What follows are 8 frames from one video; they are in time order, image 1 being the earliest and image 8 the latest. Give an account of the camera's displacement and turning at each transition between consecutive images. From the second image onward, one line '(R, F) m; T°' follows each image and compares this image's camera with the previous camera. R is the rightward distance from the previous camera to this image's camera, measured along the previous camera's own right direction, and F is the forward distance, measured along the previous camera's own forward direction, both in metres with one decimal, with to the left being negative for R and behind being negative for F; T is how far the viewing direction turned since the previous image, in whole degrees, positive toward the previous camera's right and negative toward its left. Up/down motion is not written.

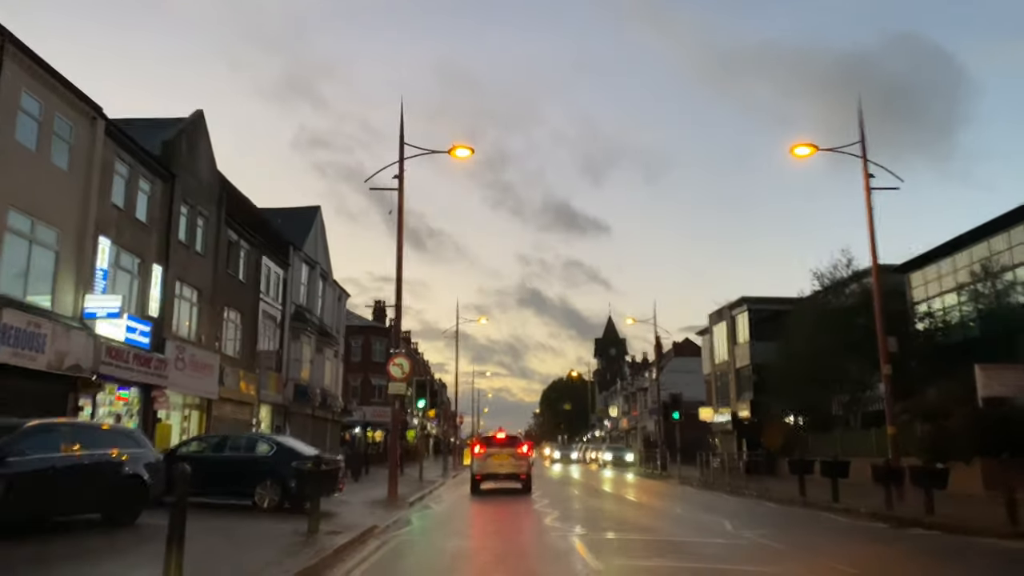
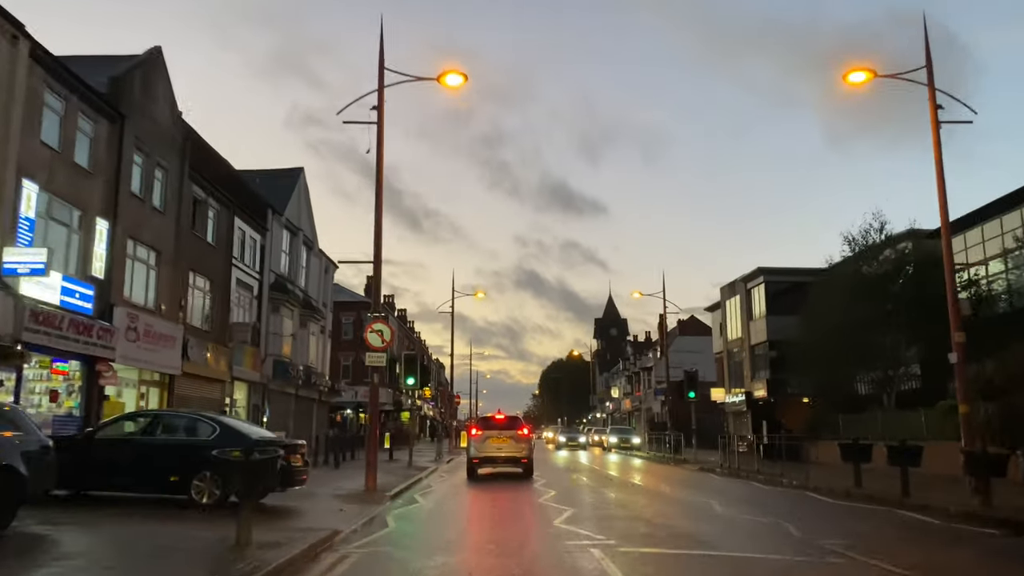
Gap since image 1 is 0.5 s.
(-0.1, +3.1) m; 0°
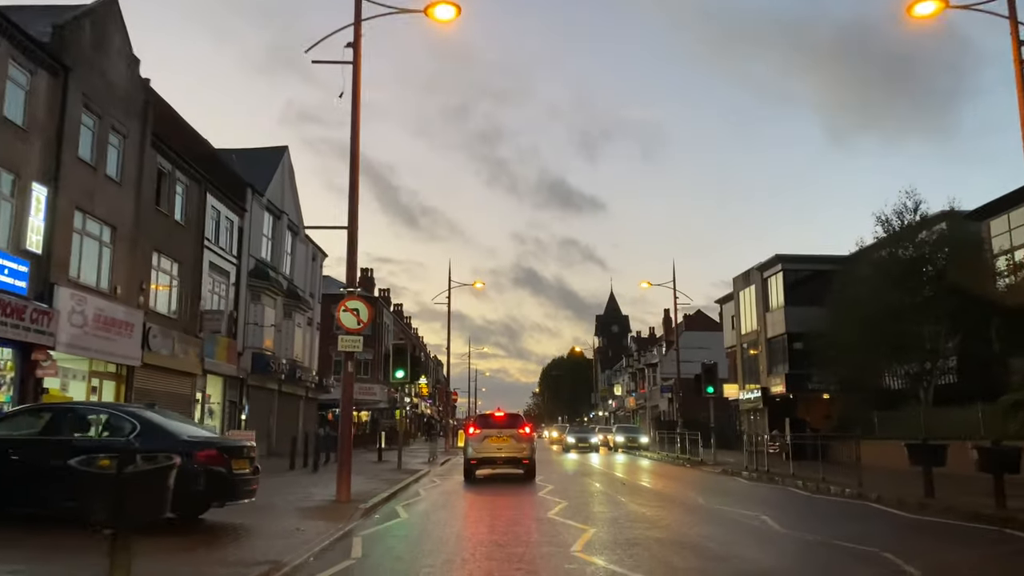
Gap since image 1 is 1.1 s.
(0.0, +2.7) m; 0°
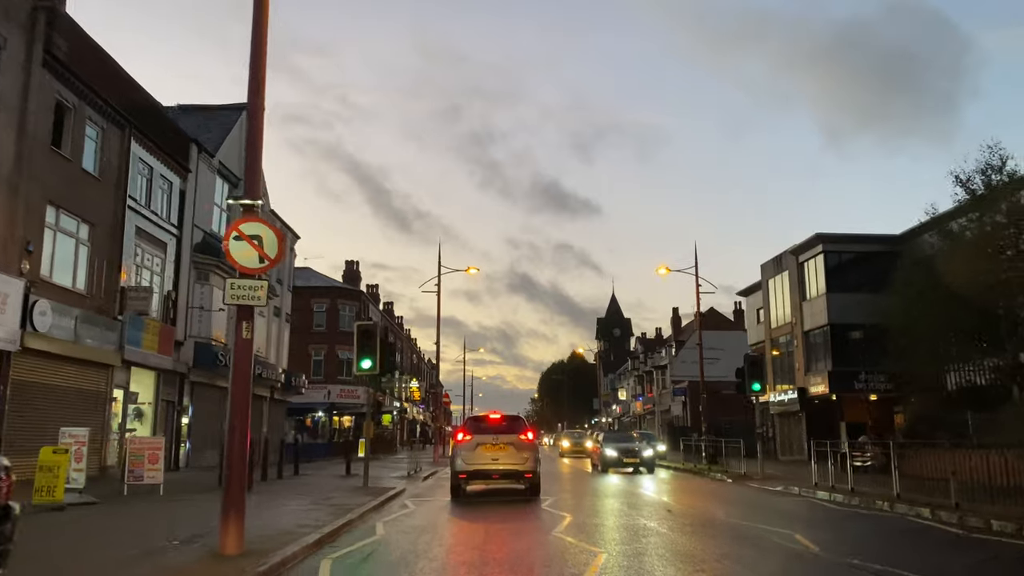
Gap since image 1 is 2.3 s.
(-0.1, +5.2) m; 0°
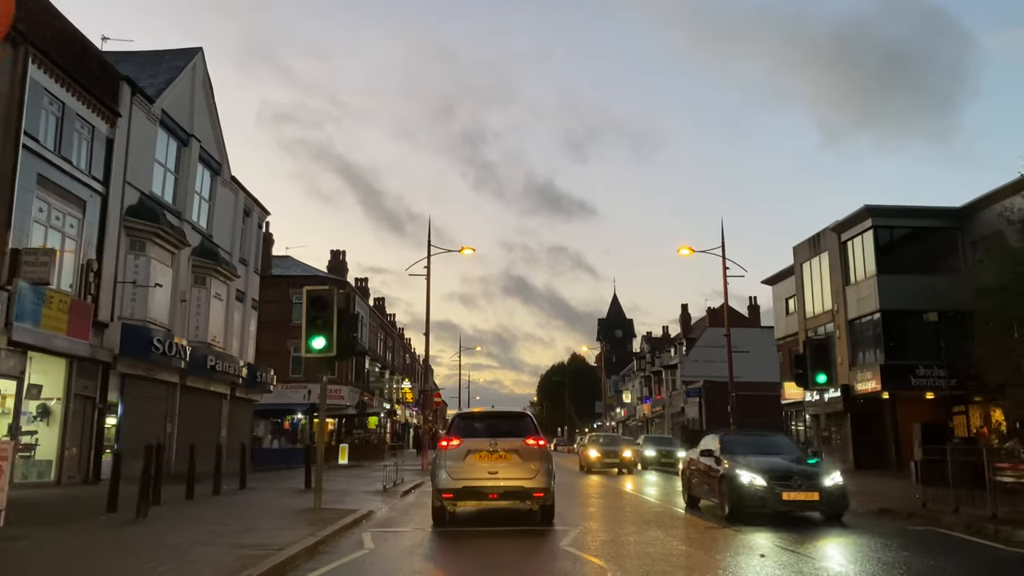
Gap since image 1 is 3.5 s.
(-0.1, +4.6) m; 0°
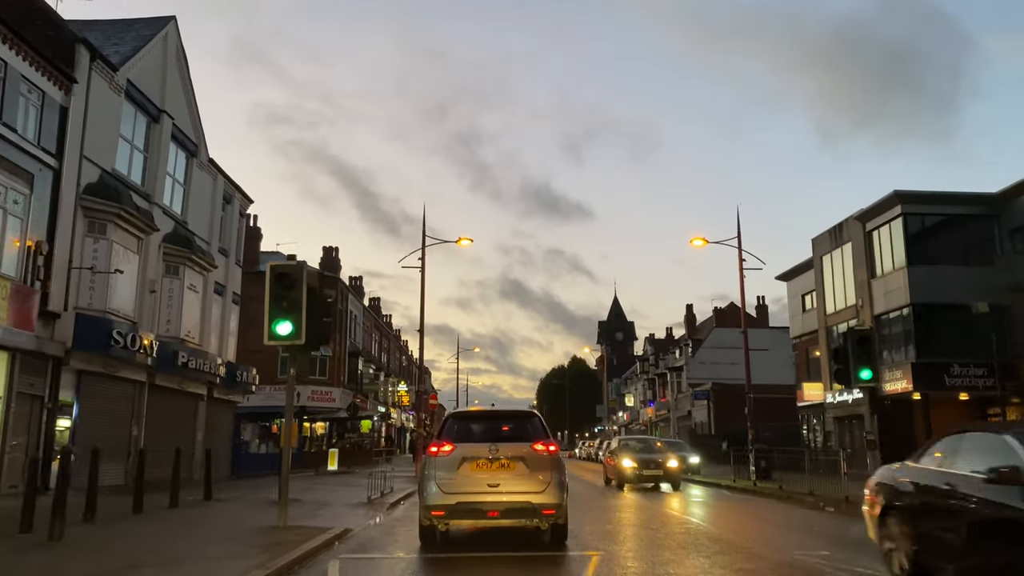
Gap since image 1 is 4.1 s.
(-0.1, +2.1) m; 0°
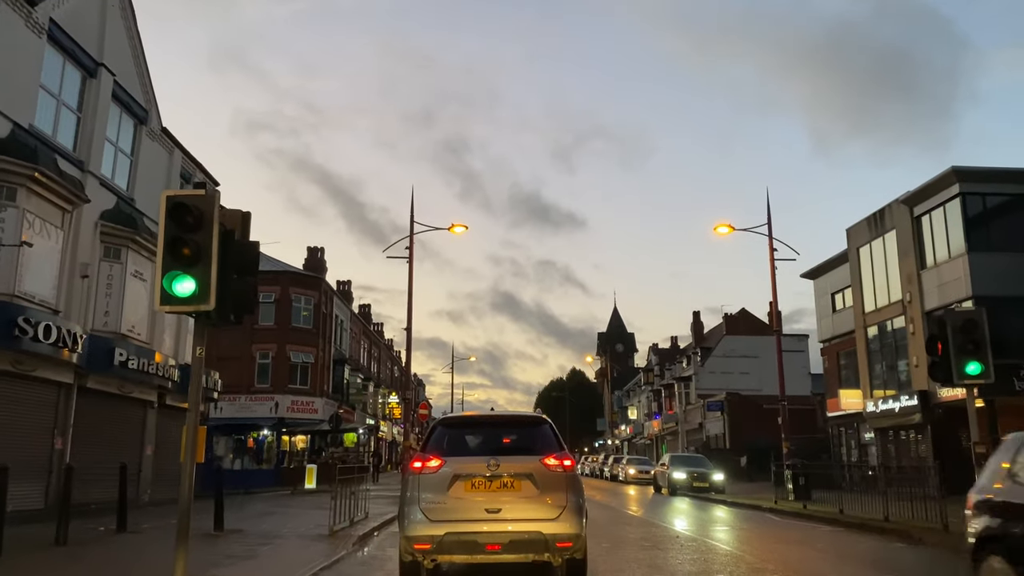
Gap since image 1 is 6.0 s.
(-0.1, +3.5) m; 0°
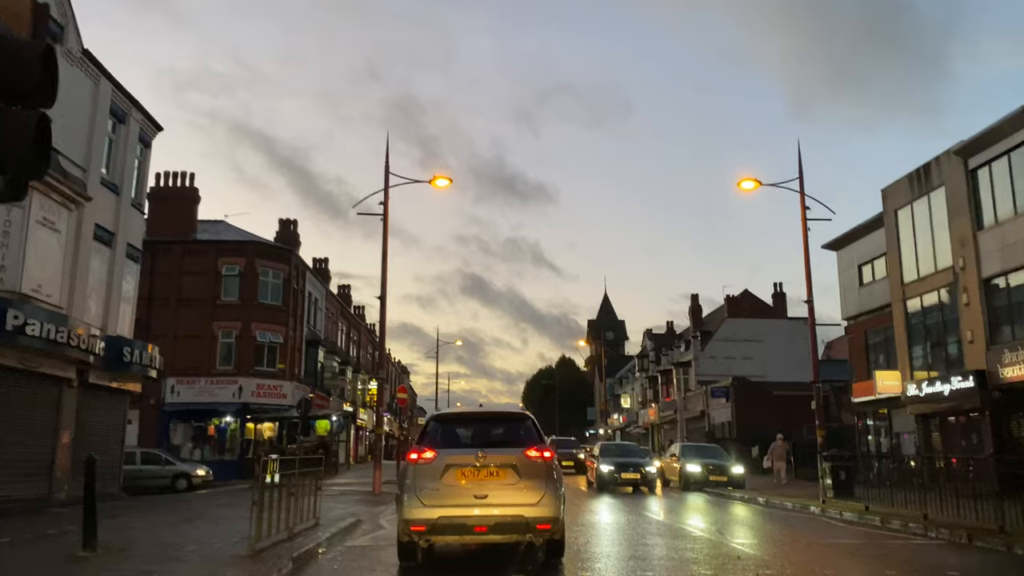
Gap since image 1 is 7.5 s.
(-0.1, +3.6) m; +1°
